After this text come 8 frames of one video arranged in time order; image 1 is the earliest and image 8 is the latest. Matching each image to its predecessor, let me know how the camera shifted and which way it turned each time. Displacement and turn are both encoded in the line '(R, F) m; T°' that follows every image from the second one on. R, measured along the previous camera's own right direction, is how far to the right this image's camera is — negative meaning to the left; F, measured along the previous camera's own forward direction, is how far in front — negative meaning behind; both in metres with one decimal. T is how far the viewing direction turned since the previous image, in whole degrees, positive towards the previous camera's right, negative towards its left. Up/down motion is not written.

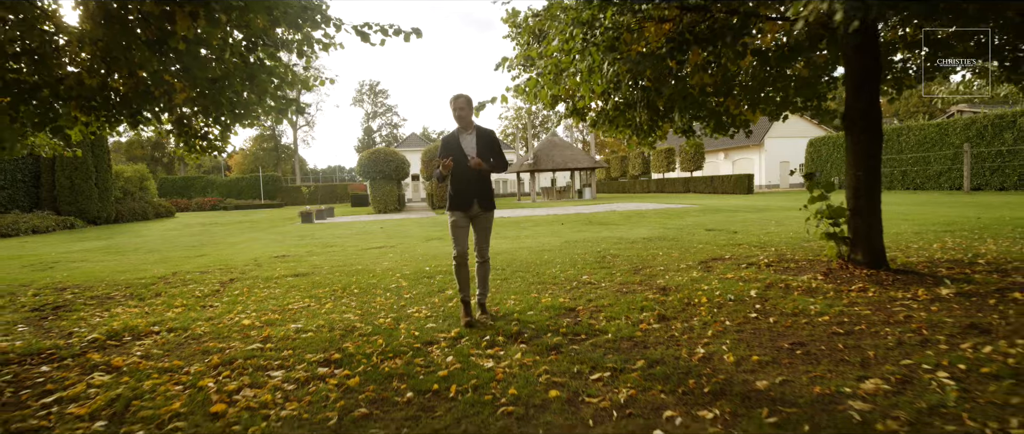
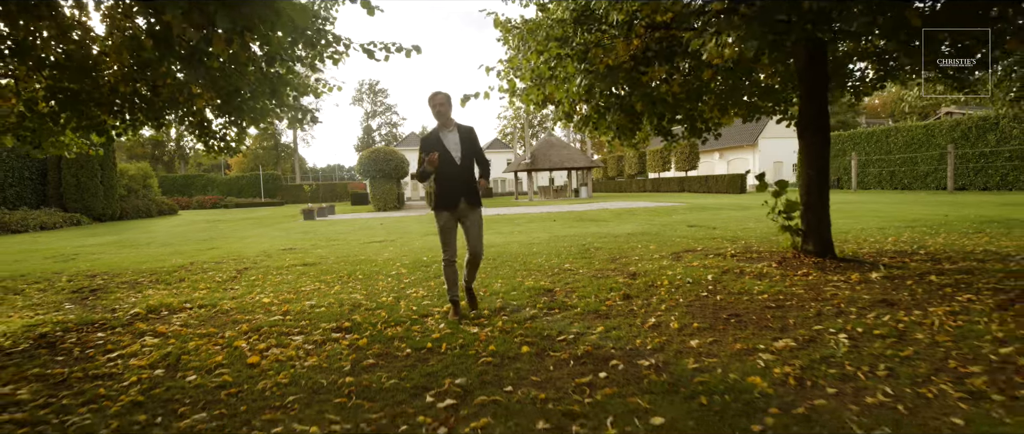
(+0.1, -0.6) m; 0°
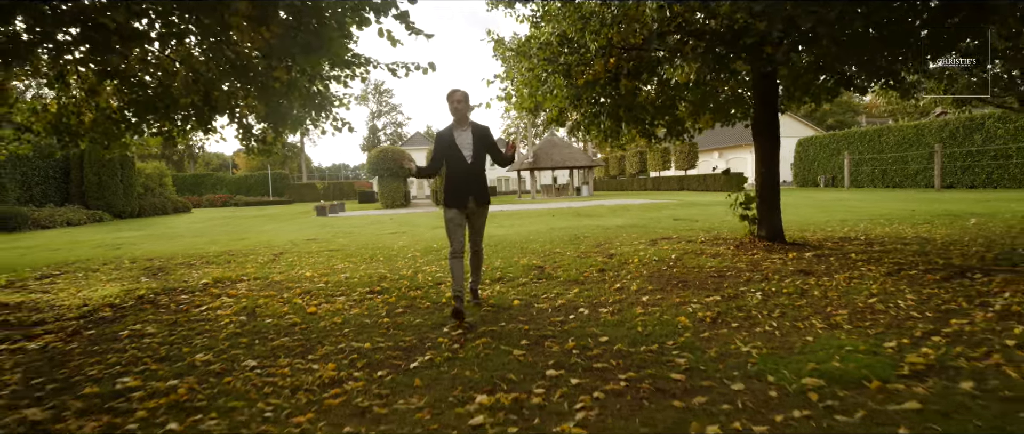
(+0.1, -1.0) m; 0°
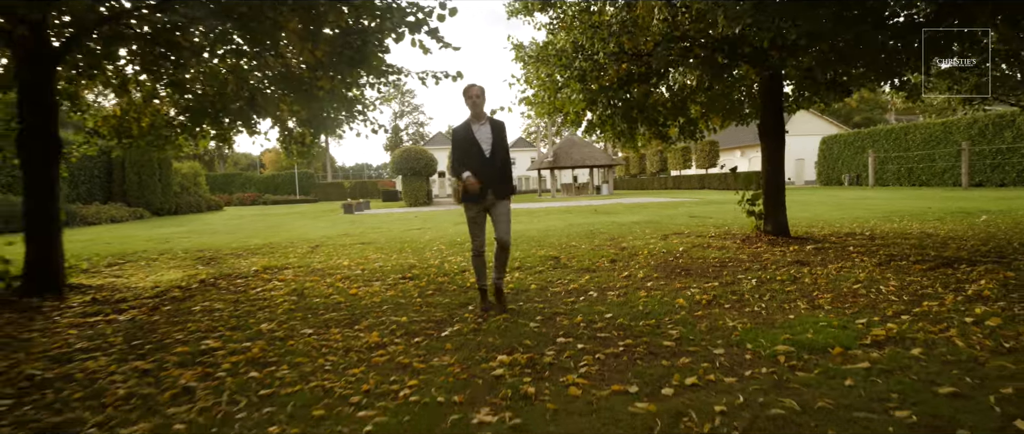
(0.0, -0.5) m; -2°
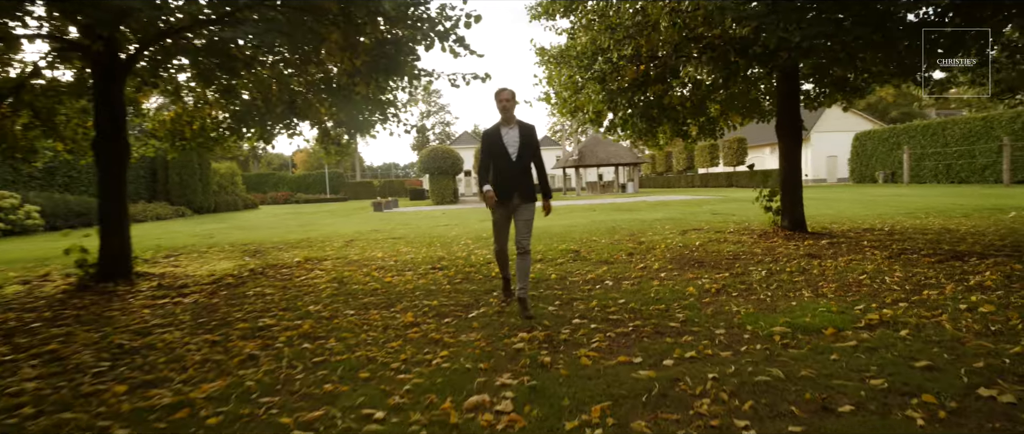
(0.0, -0.4) m; -3°
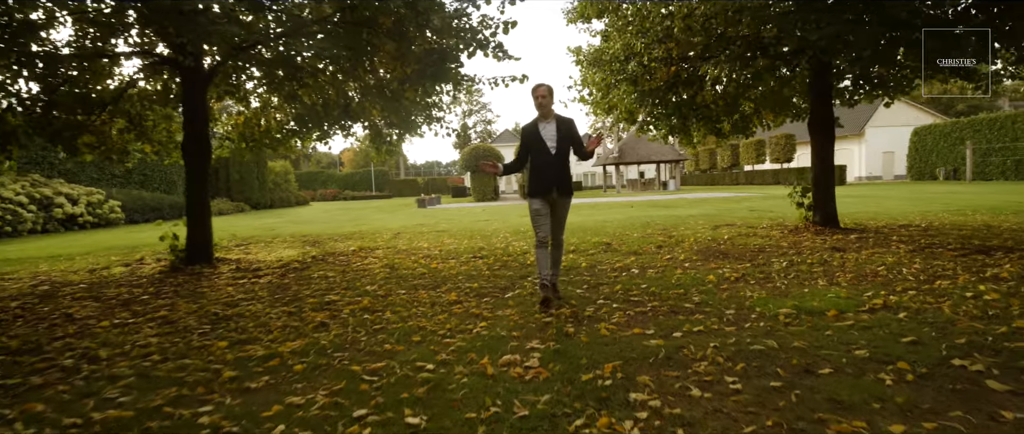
(+0.1, -0.5) m; -5°
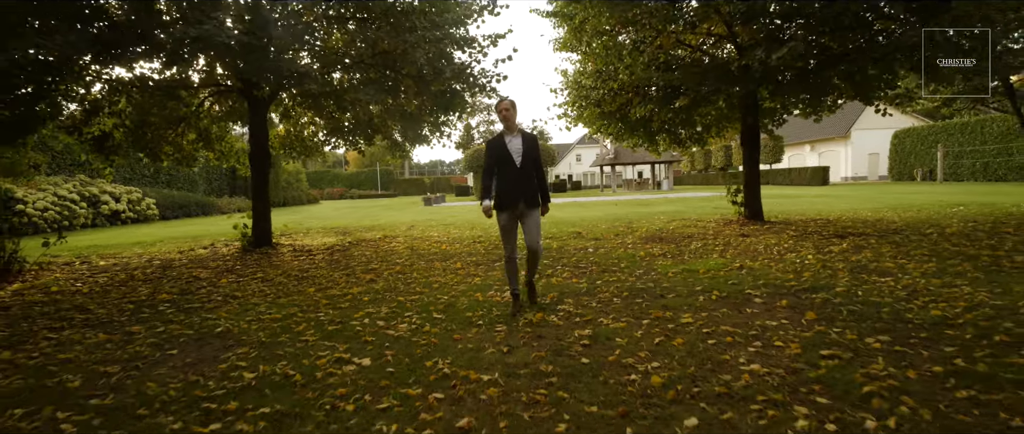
(+0.2, -1.9) m; 0°
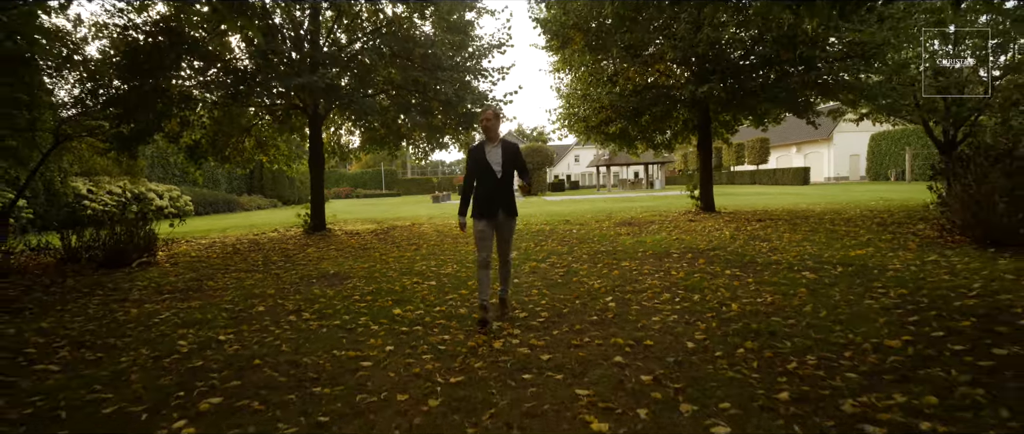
(-0.1, -2.3) m; 0°
